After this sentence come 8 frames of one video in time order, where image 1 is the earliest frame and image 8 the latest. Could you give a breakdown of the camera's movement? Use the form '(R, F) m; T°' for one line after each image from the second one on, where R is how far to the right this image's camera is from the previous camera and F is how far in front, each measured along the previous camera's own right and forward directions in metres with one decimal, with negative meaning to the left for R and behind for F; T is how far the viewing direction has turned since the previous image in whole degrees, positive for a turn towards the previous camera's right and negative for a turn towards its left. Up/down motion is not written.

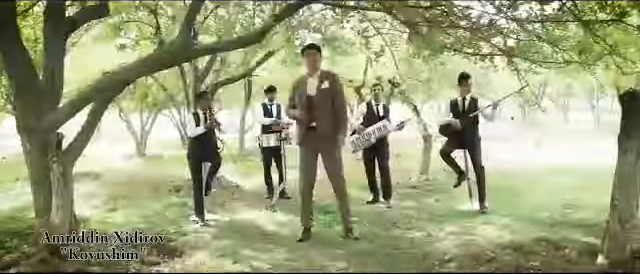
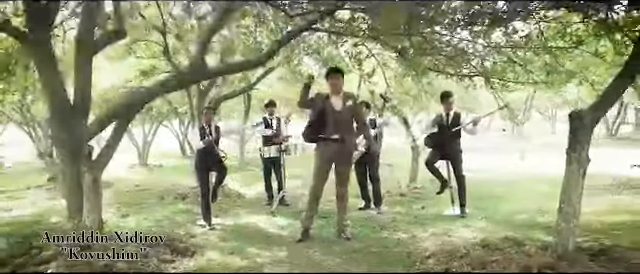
(0.0, -1.3) m; 0°
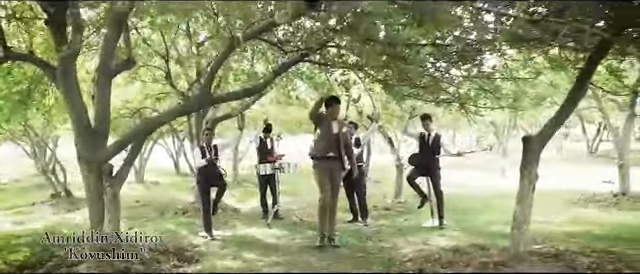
(0.0, -1.4) m; +1°
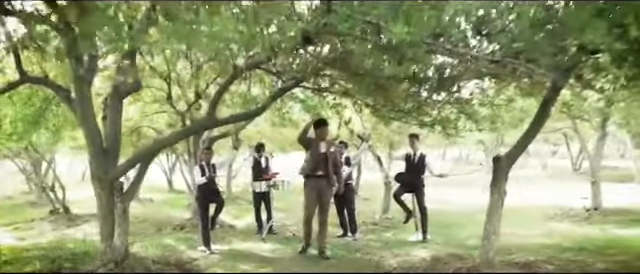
(-0.1, -1.1) m; +1°
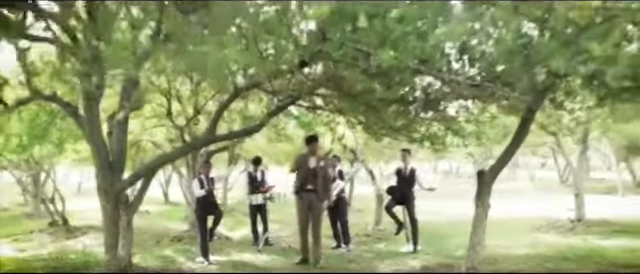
(0.0, -0.7) m; +1°
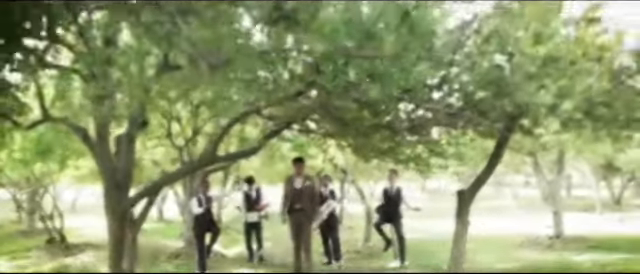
(0.0, -1.0) m; +1°
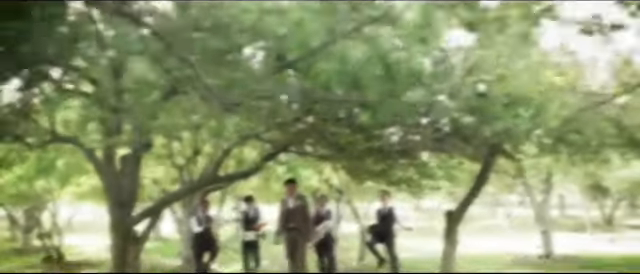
(0.0, -0.7) m; 0°
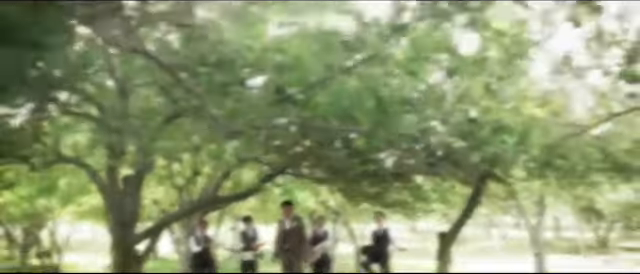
(0.0, -0.5) m; 0°
